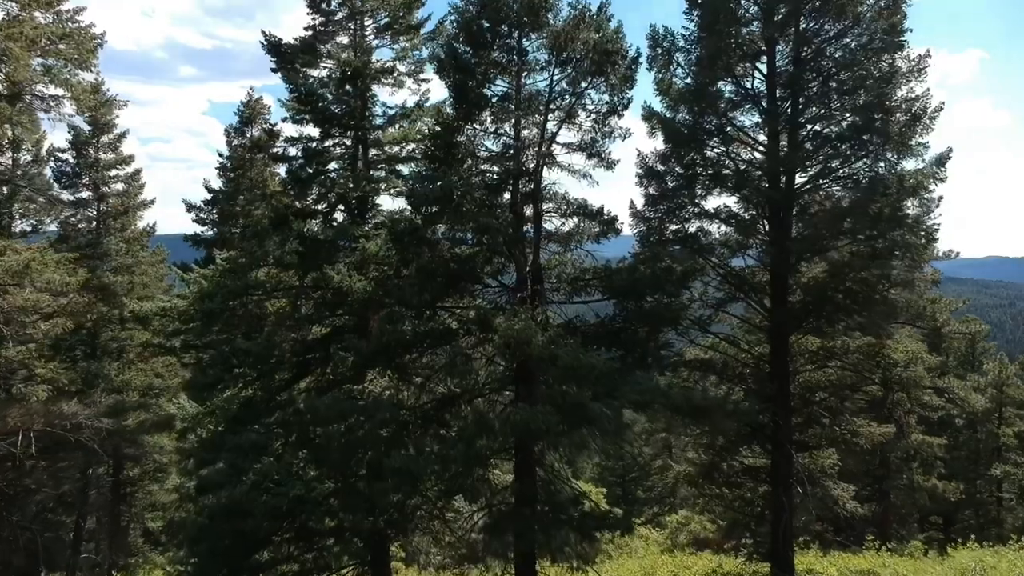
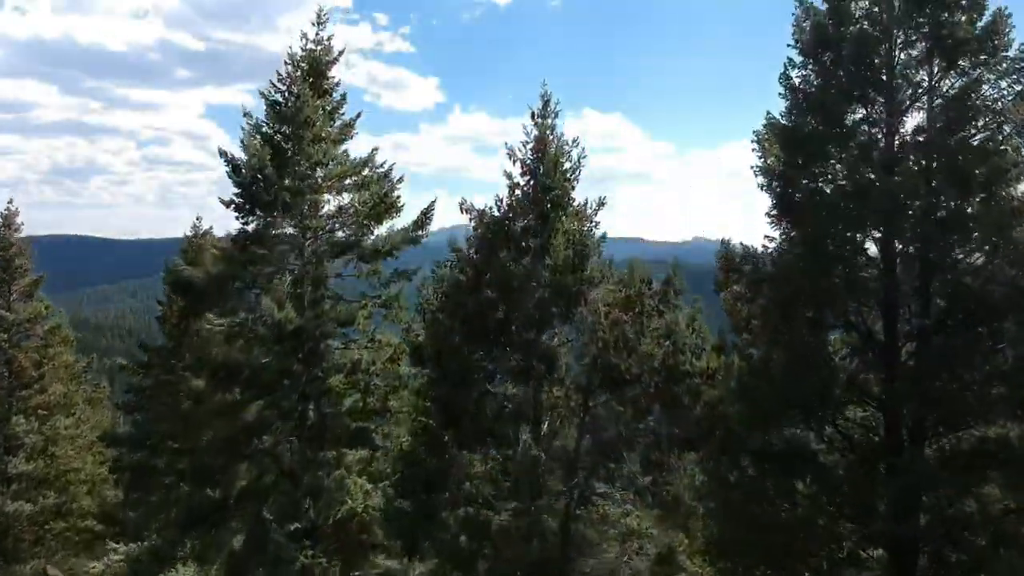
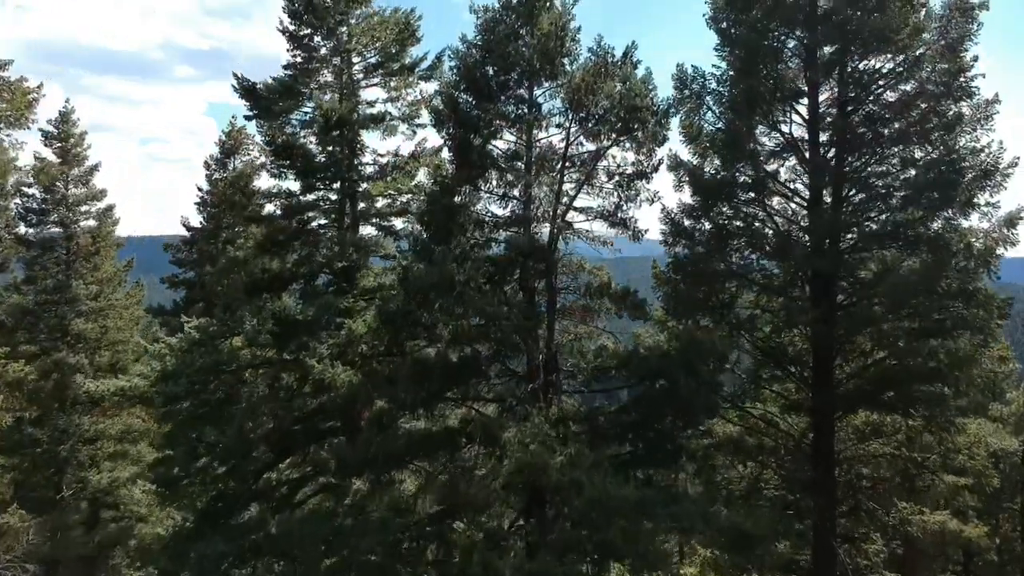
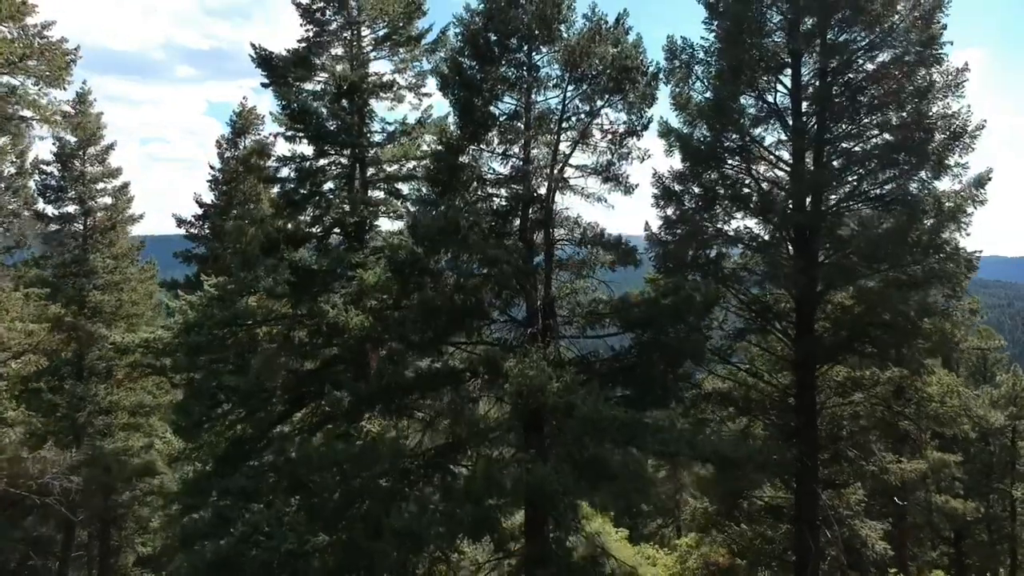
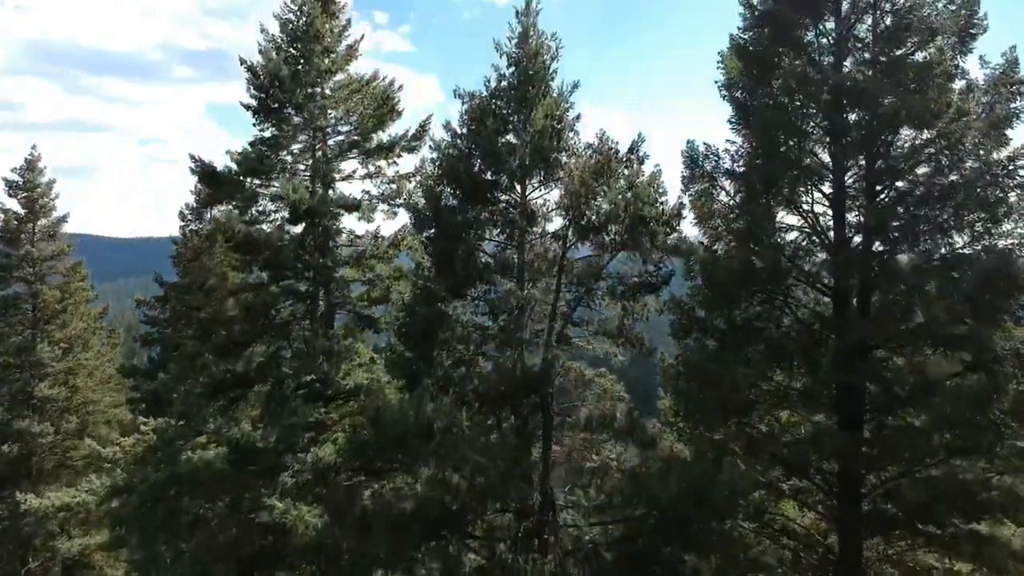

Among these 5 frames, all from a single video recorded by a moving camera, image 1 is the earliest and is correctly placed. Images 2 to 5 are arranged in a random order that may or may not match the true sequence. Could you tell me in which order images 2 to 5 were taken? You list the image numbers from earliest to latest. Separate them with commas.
4, 3, 5, 2
